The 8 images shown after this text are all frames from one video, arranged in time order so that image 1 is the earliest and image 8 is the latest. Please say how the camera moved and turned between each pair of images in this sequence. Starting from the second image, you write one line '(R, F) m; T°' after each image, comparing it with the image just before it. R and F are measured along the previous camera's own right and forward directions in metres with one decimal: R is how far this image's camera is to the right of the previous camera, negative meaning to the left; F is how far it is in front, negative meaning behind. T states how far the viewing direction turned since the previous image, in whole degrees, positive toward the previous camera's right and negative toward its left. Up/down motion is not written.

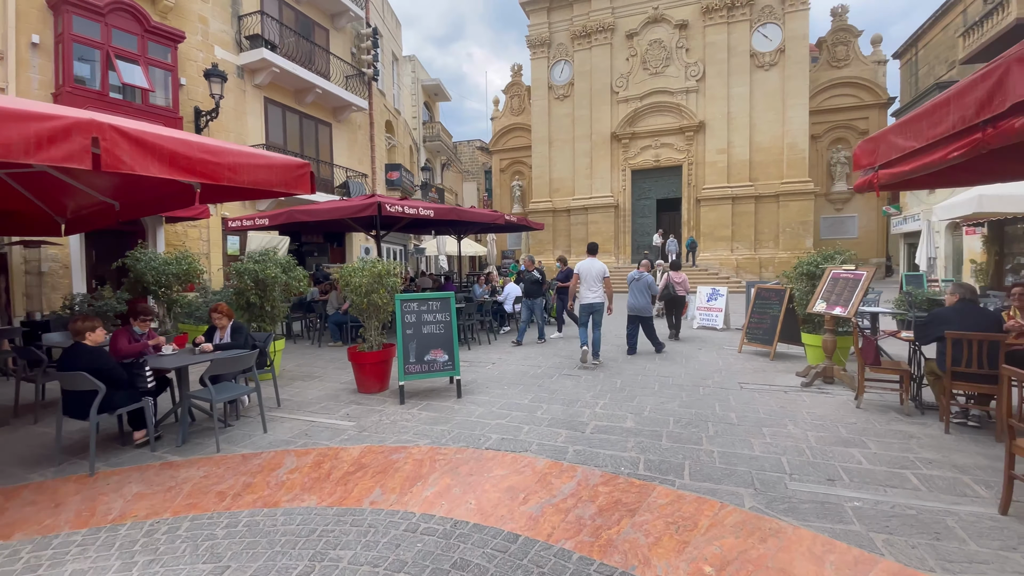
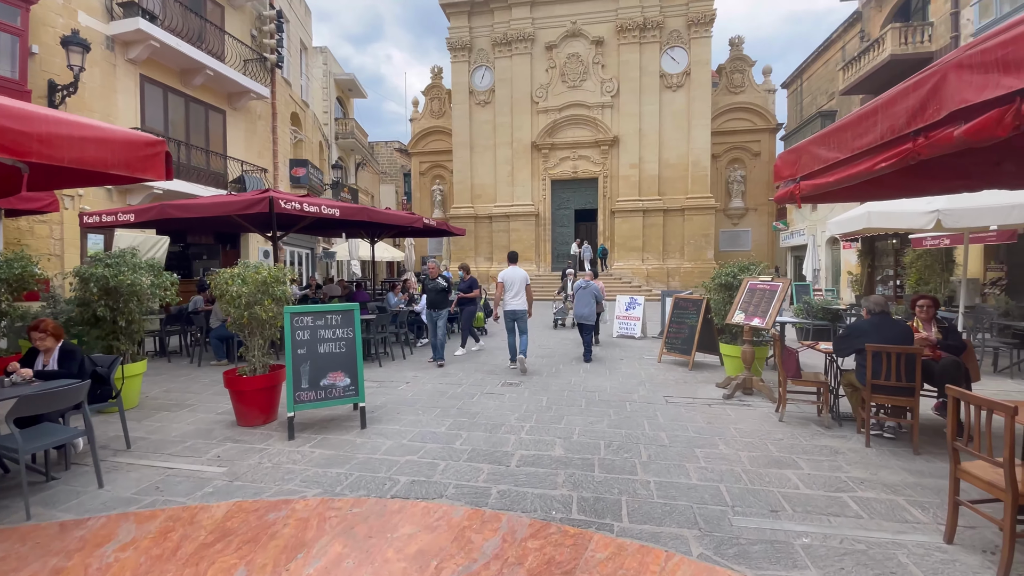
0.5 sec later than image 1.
(+0.1, +0.6) m; +10°
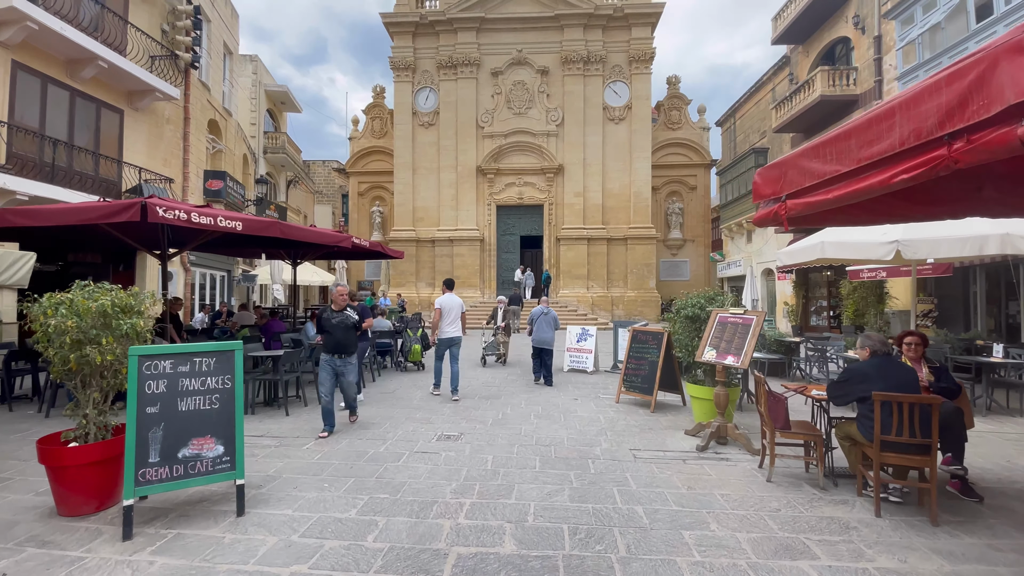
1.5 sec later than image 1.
(0.0, +1.0) m; +7°
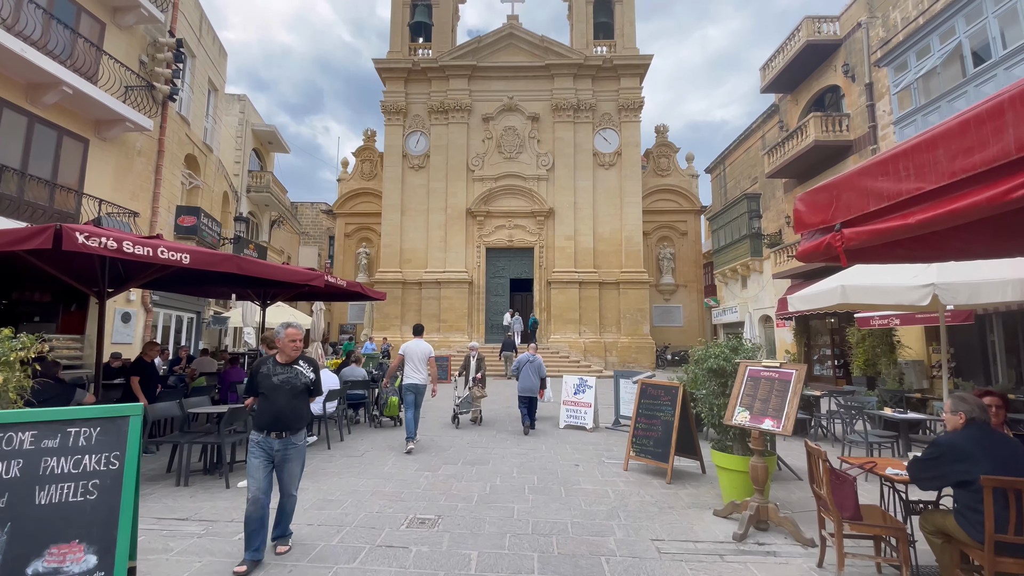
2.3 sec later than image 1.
(0.0, +0.9) m; +1°
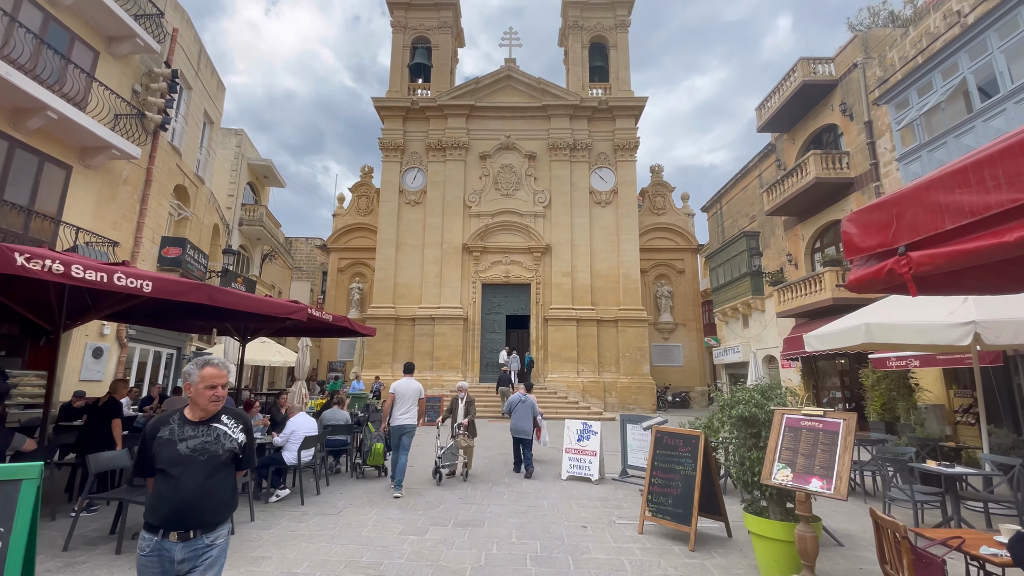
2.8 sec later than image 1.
(-0.1, +0.6) m; +1°
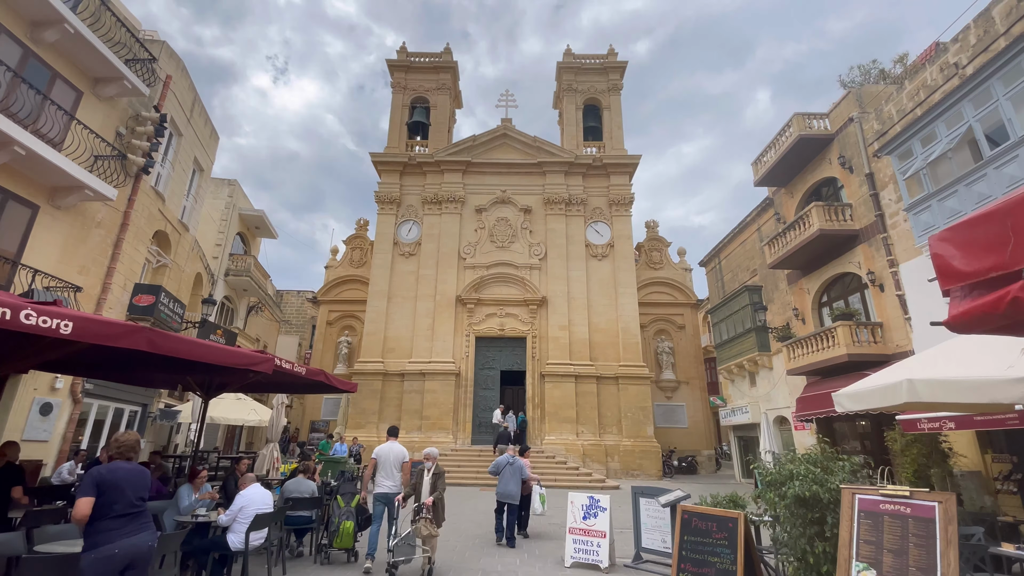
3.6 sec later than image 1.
(0.0, +0.8) m; +1°
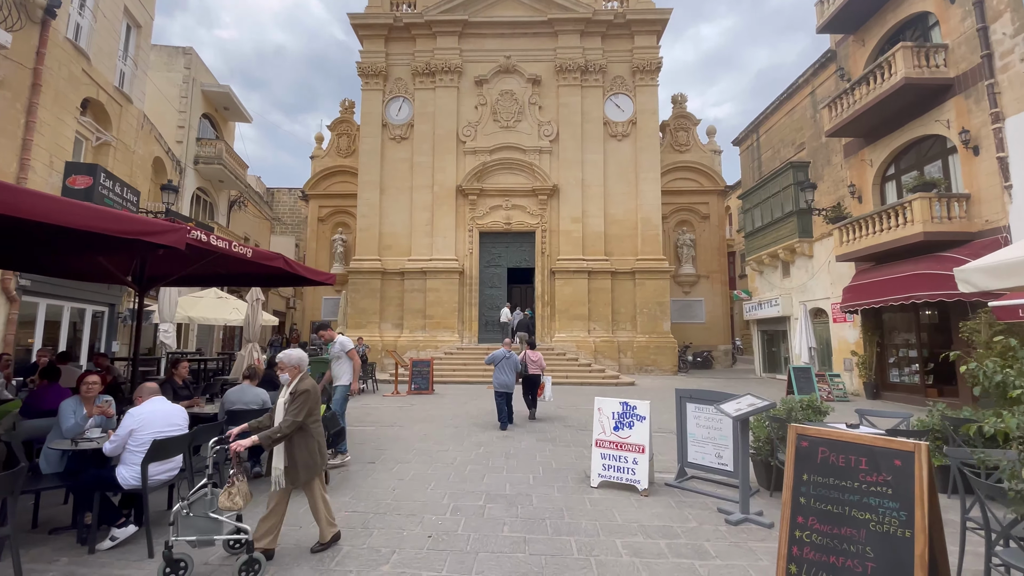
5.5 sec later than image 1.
(0.0, +2.0) m; -1°
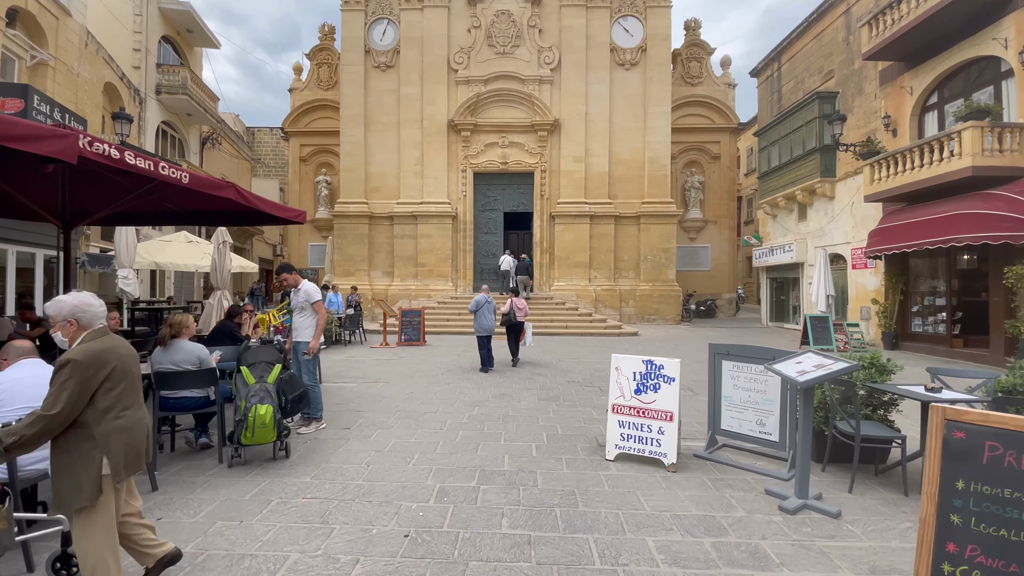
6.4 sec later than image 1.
(0.0, +1.1) m; 0°
